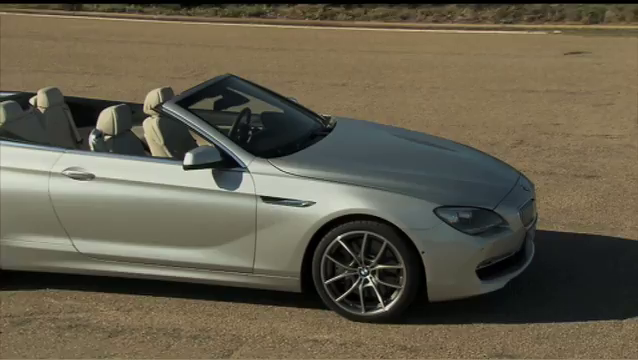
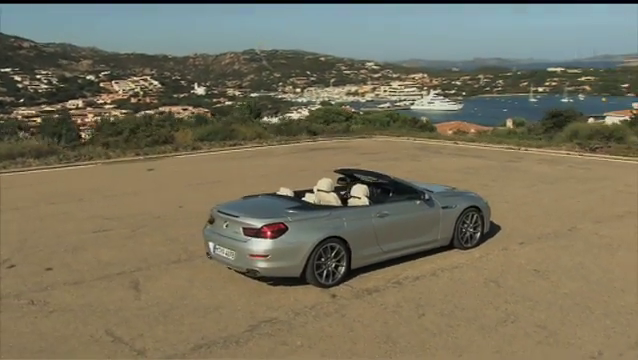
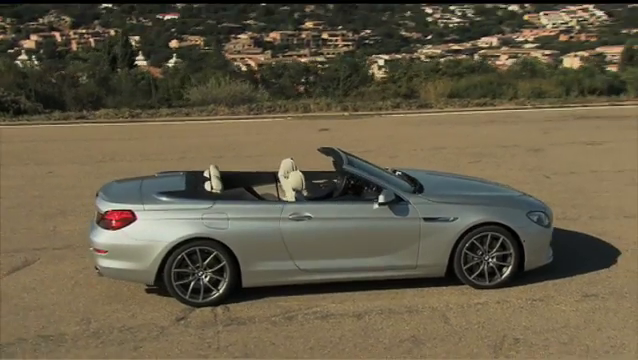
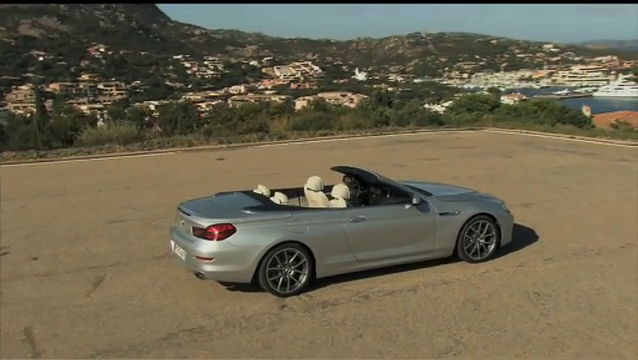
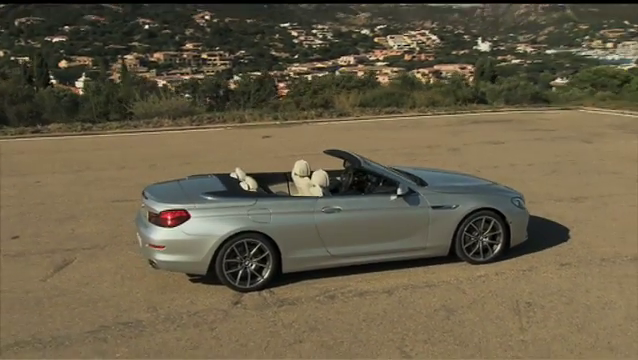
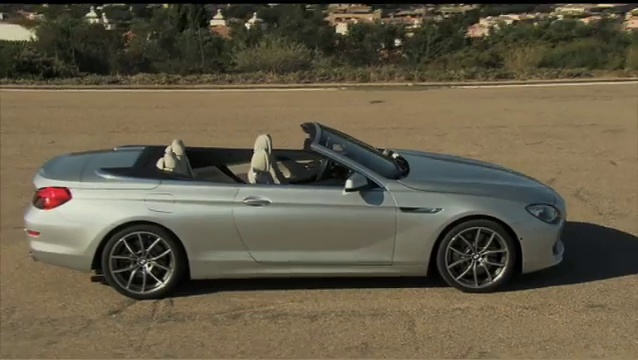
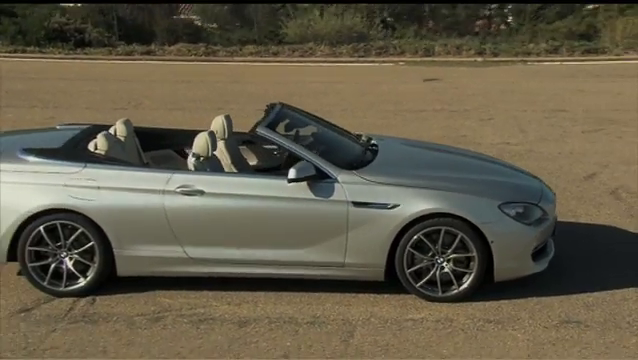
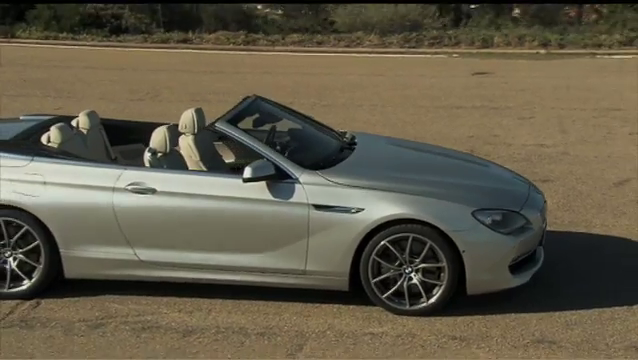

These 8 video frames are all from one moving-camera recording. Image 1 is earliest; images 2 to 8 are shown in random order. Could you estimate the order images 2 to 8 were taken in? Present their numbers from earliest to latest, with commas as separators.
8, 7, 6, 3, 5, 4, 2
